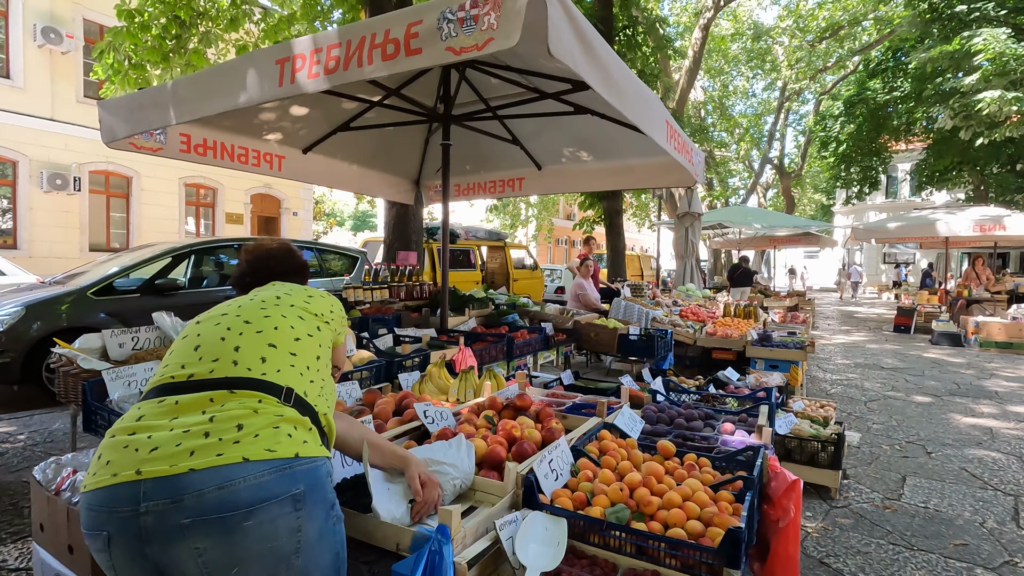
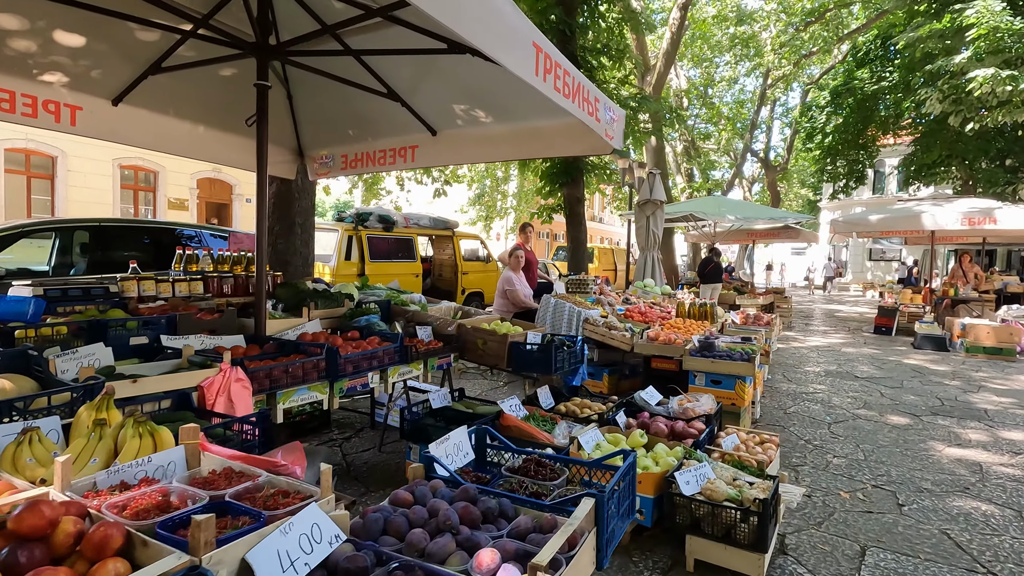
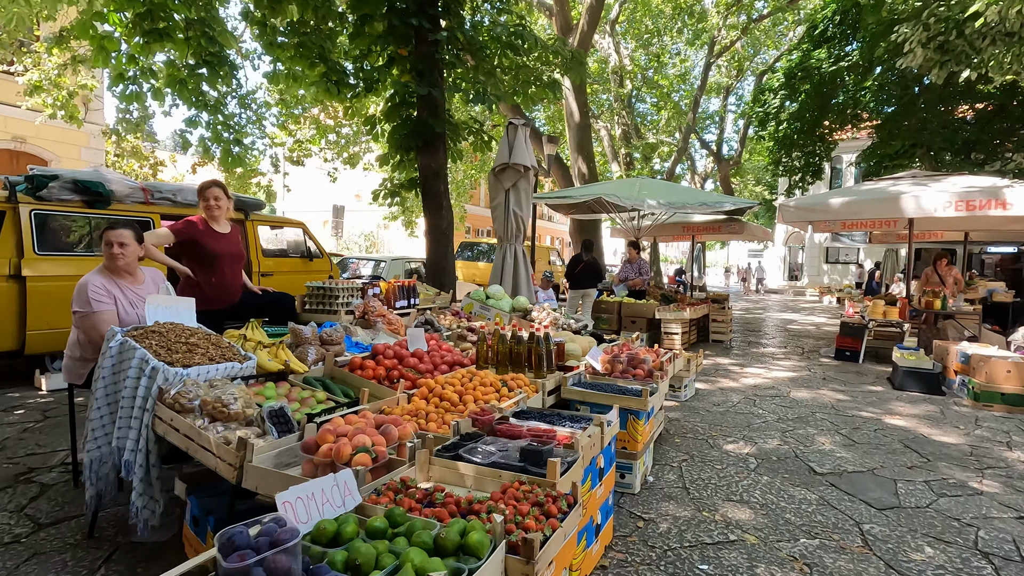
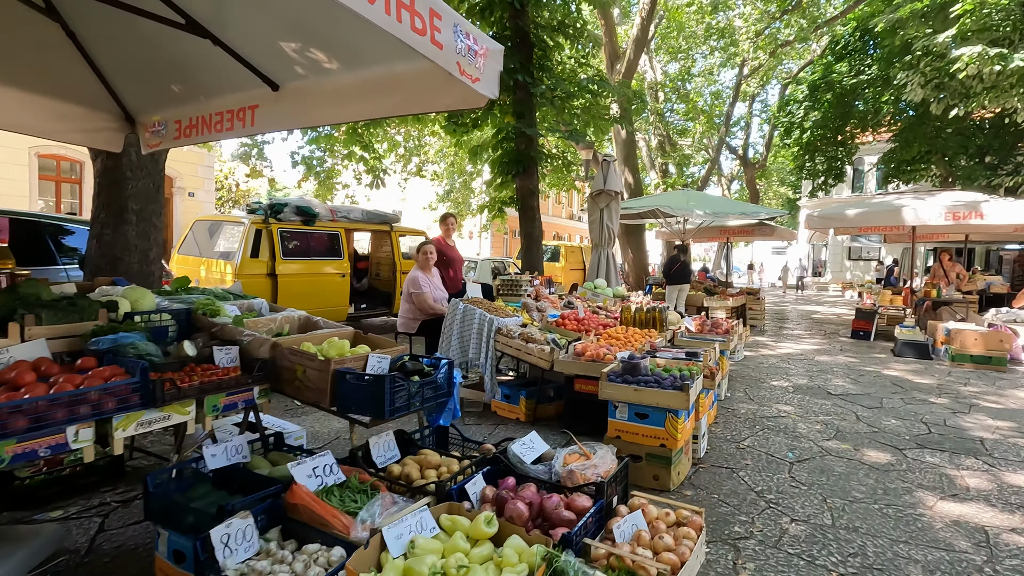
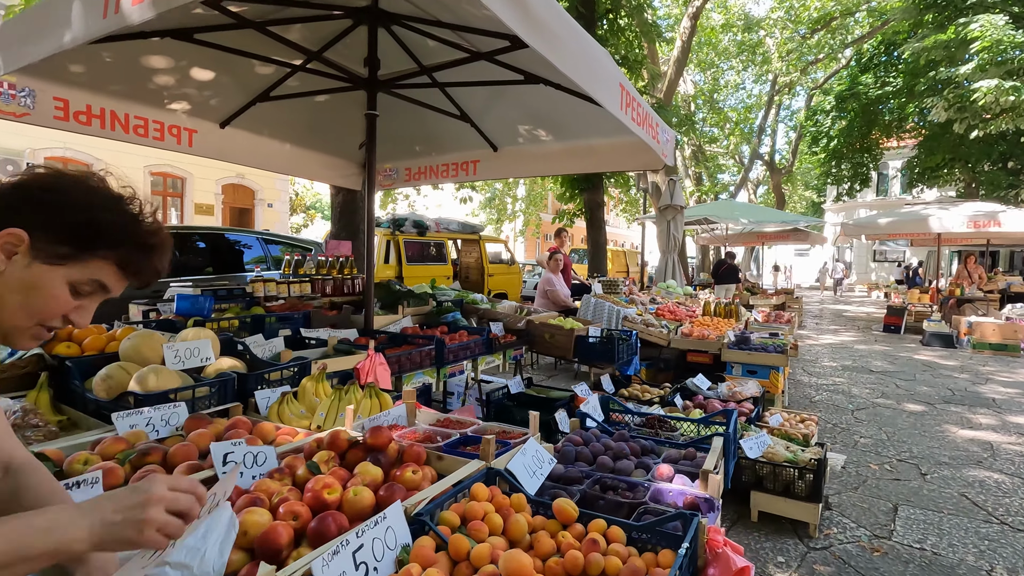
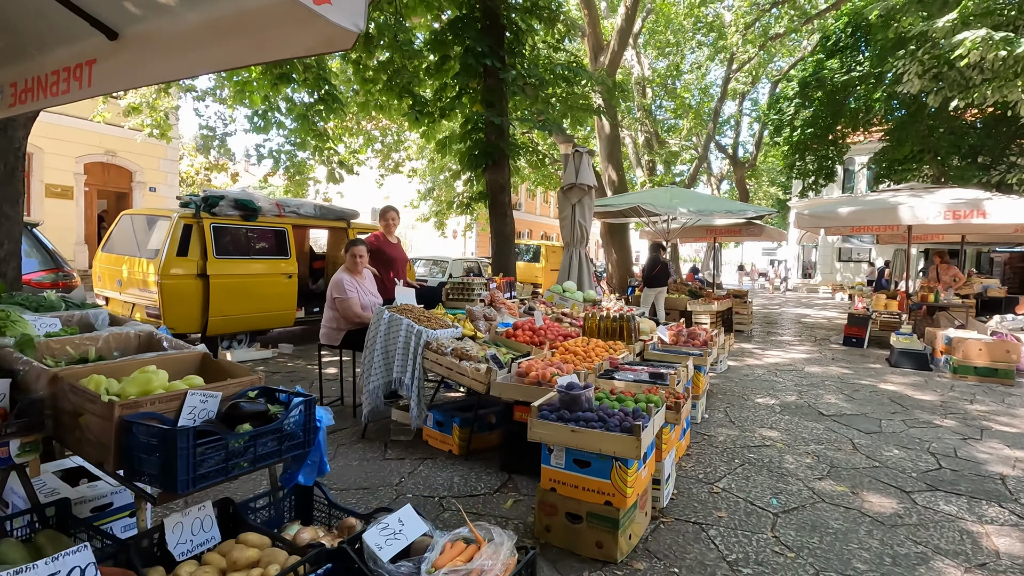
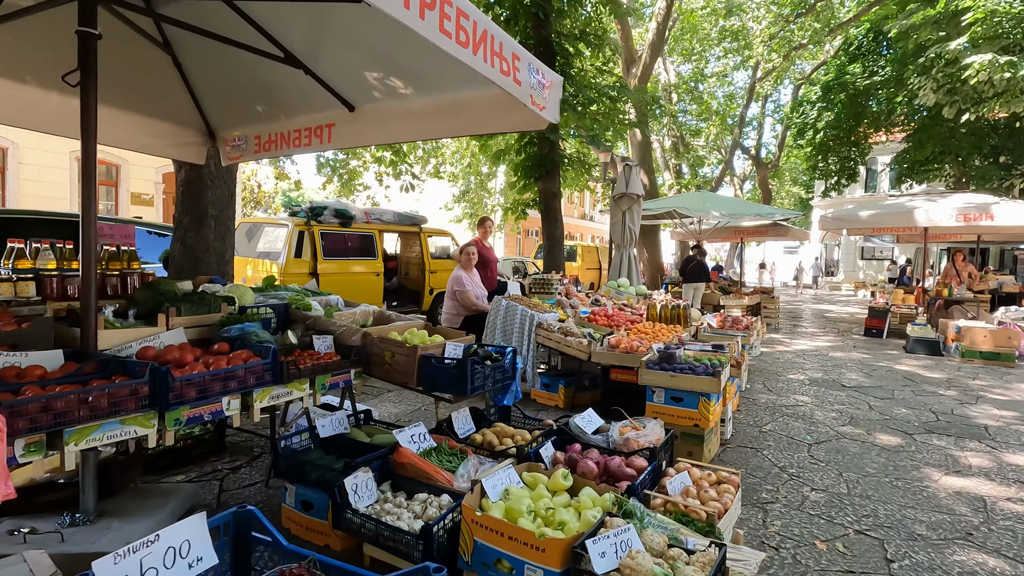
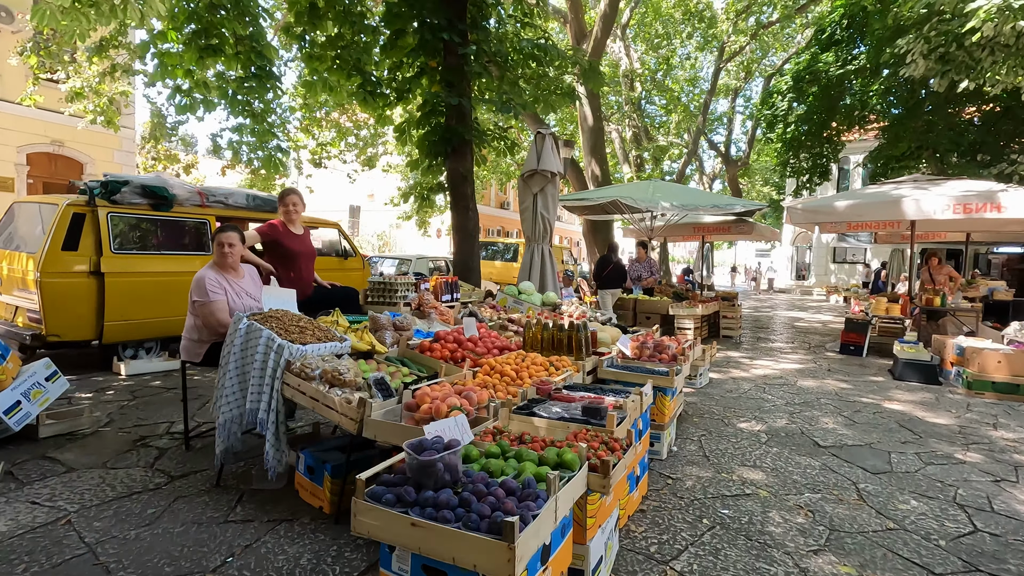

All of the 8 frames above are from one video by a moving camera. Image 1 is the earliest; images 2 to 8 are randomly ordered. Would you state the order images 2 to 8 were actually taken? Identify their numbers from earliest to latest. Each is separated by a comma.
5, 2, 7, 4, 6, 8, 3
